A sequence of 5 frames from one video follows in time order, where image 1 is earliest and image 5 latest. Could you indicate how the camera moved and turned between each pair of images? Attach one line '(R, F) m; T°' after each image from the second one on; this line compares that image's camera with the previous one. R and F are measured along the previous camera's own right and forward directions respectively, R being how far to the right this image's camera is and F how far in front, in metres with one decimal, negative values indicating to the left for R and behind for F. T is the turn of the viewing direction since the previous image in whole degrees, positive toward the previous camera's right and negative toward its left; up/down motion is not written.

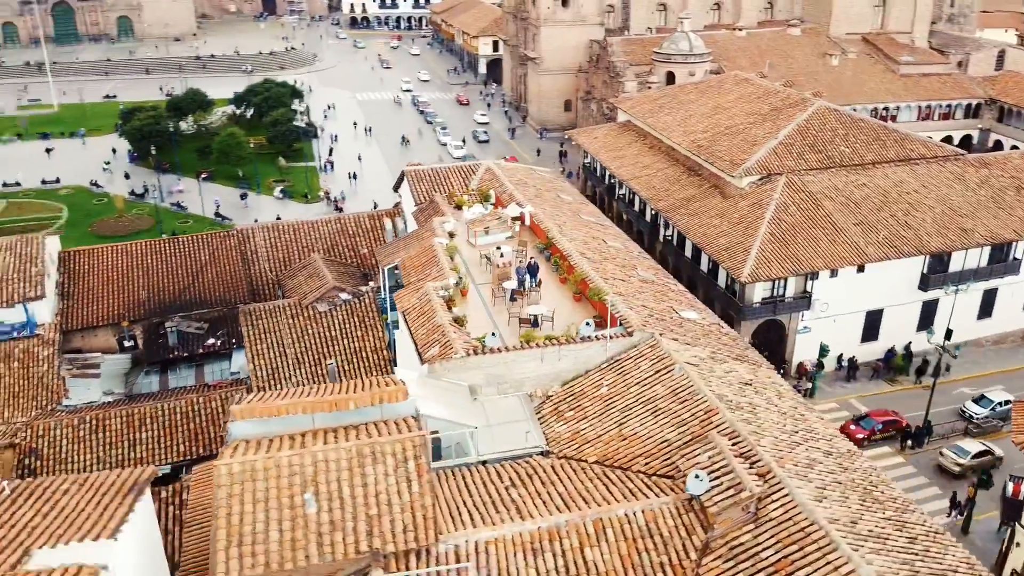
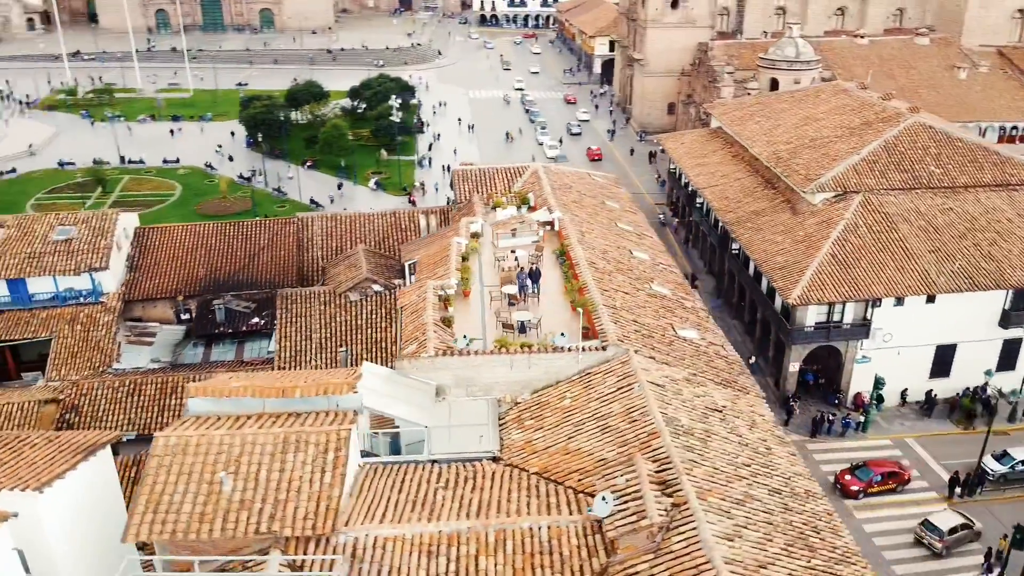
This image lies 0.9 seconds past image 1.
(+4.5, +0.2) m; -10°
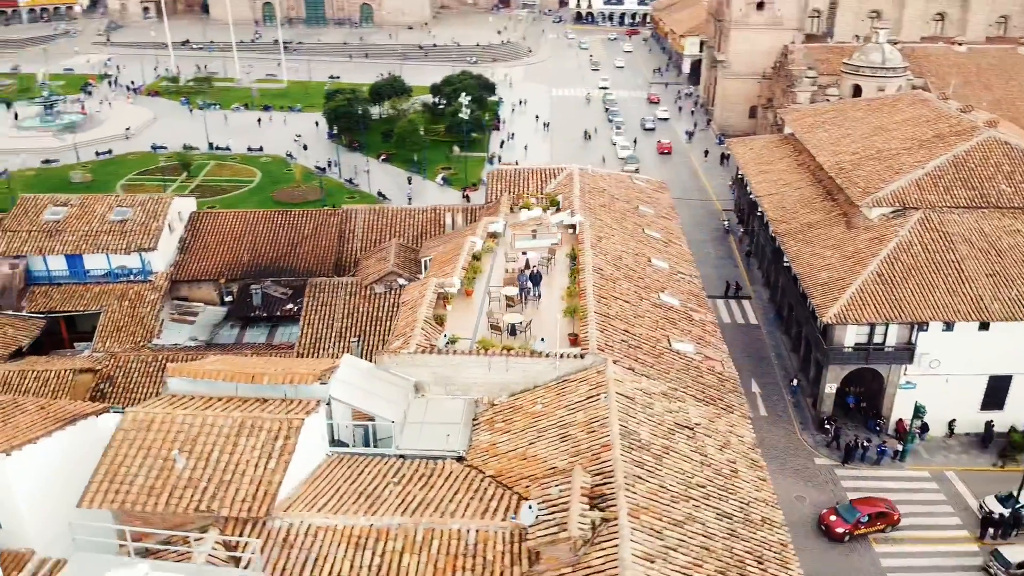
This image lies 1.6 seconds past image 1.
(+3.4, +0.2) m; -7°
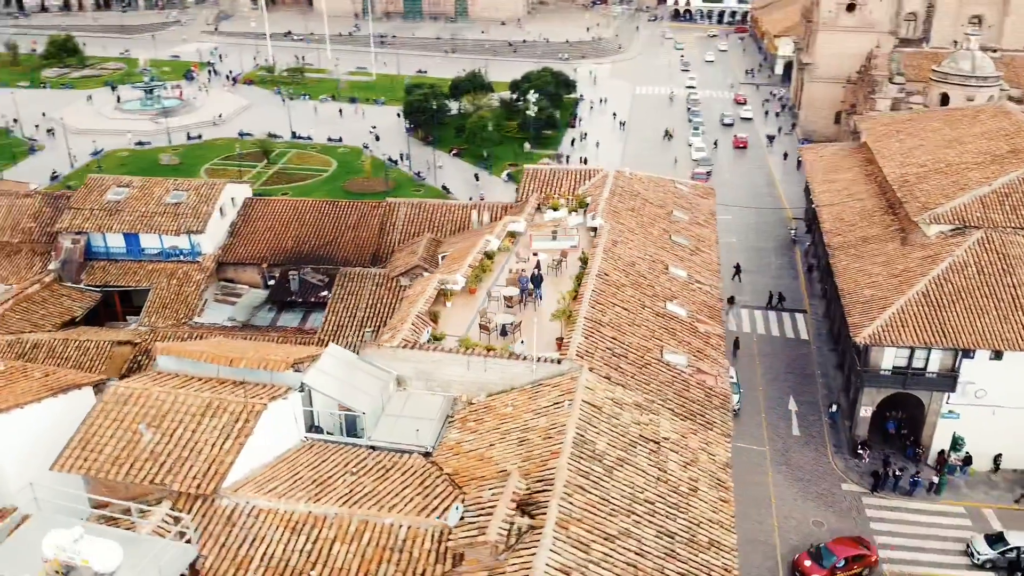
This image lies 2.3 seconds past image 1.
(+3.4, +0.2) m; -7°
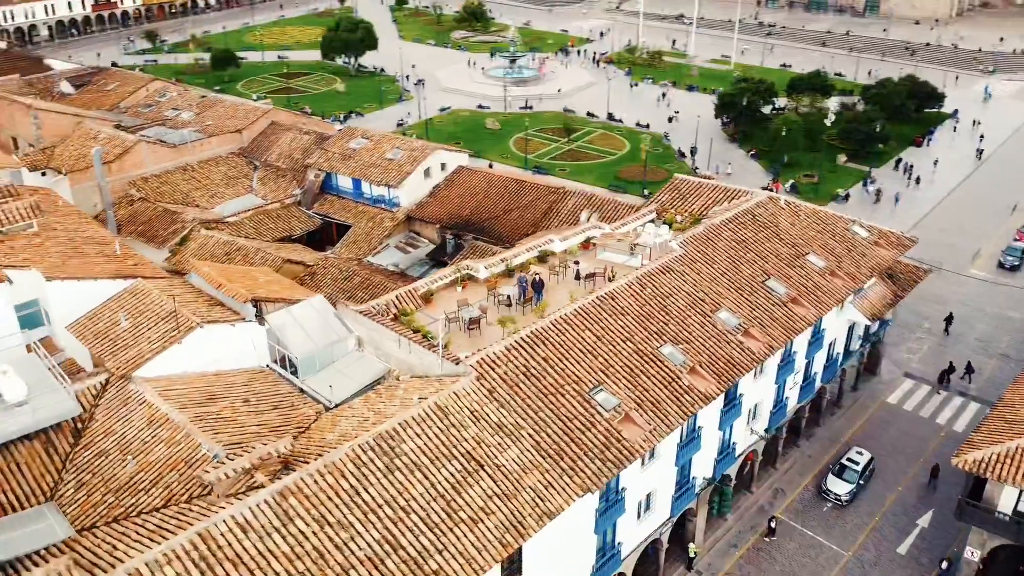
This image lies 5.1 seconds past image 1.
(+13.2, +3.3) m; -29°
